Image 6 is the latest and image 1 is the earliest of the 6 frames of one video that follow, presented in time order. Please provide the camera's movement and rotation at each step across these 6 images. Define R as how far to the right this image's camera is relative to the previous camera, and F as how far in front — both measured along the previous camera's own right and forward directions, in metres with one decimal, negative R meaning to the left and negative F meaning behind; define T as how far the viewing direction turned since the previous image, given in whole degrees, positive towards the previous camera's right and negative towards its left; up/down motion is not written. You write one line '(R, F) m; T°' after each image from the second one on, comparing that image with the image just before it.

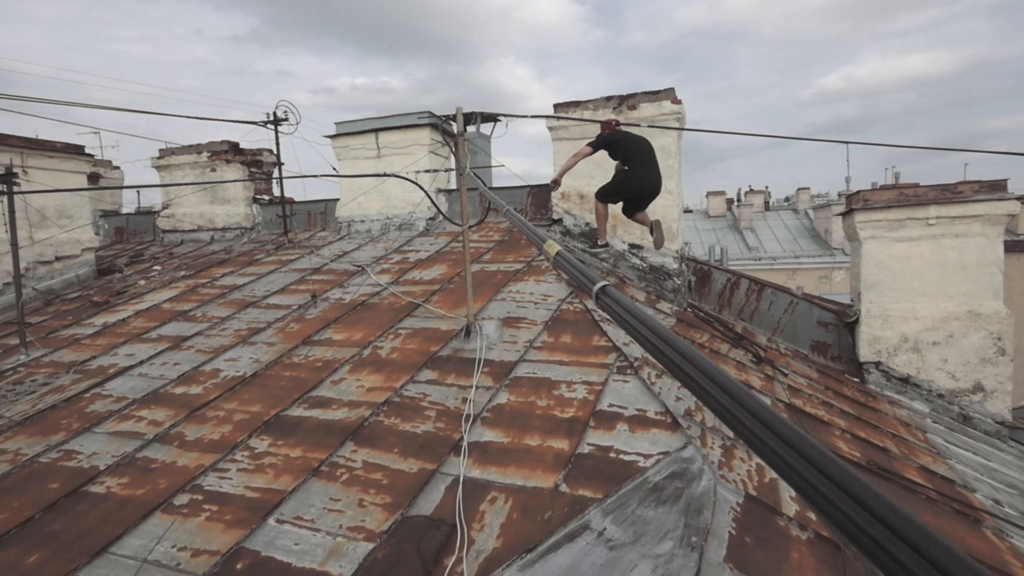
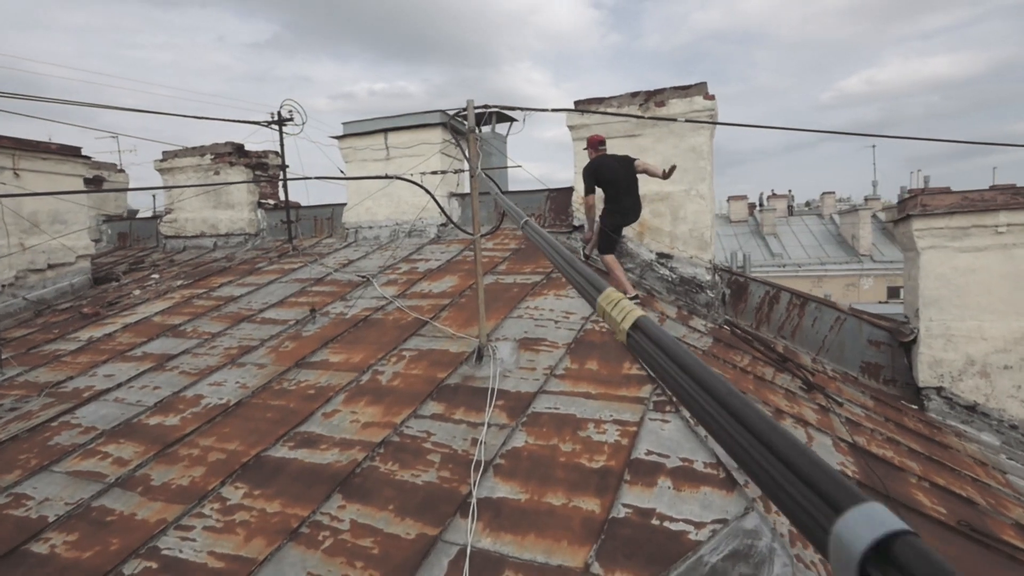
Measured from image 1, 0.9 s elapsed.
(0.0, +0.5) m; -2°
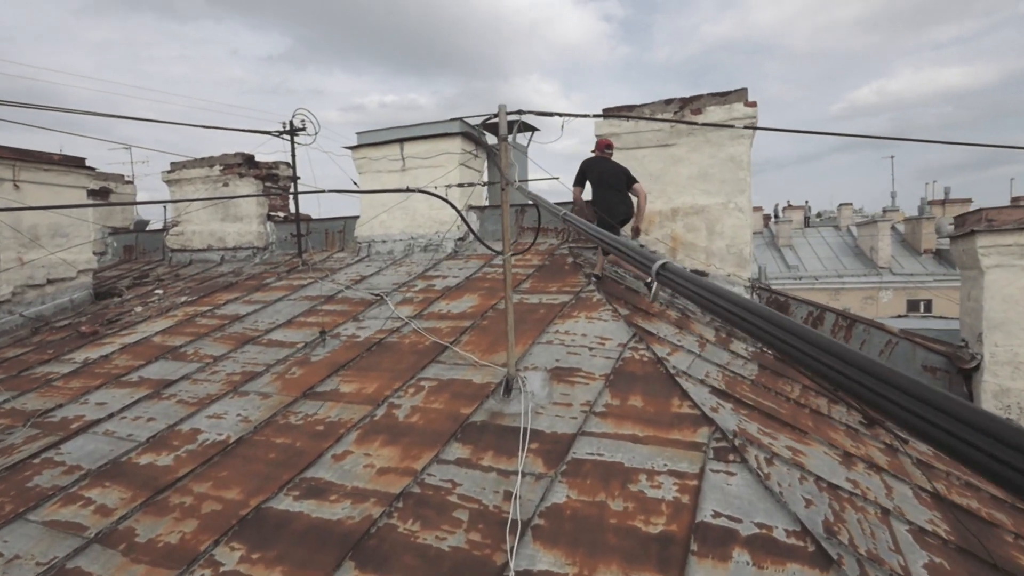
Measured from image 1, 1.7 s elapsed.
(-0.1, +0.4) m; -1°
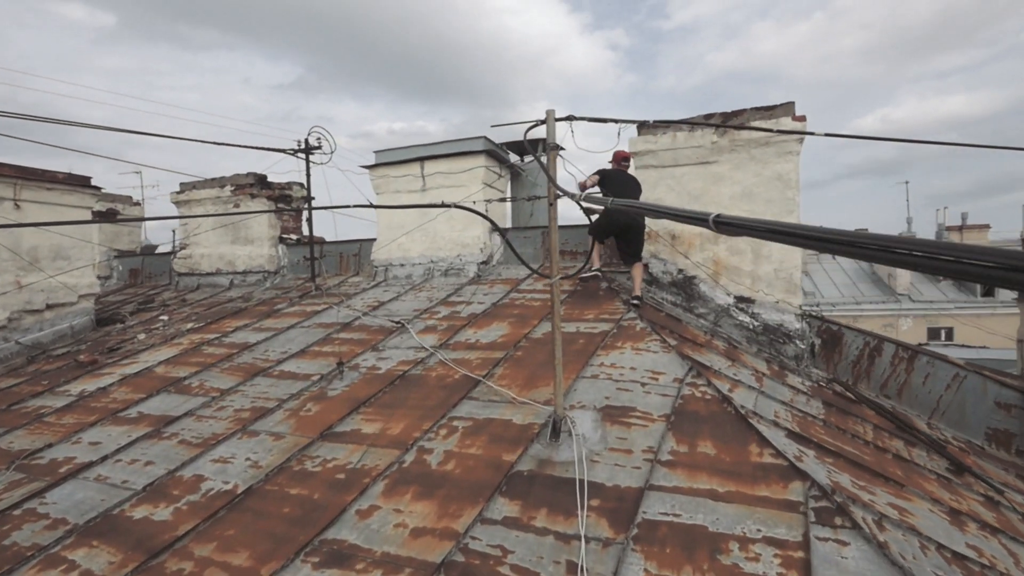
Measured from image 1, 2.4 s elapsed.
(-0.2, +0.4) m; -1°
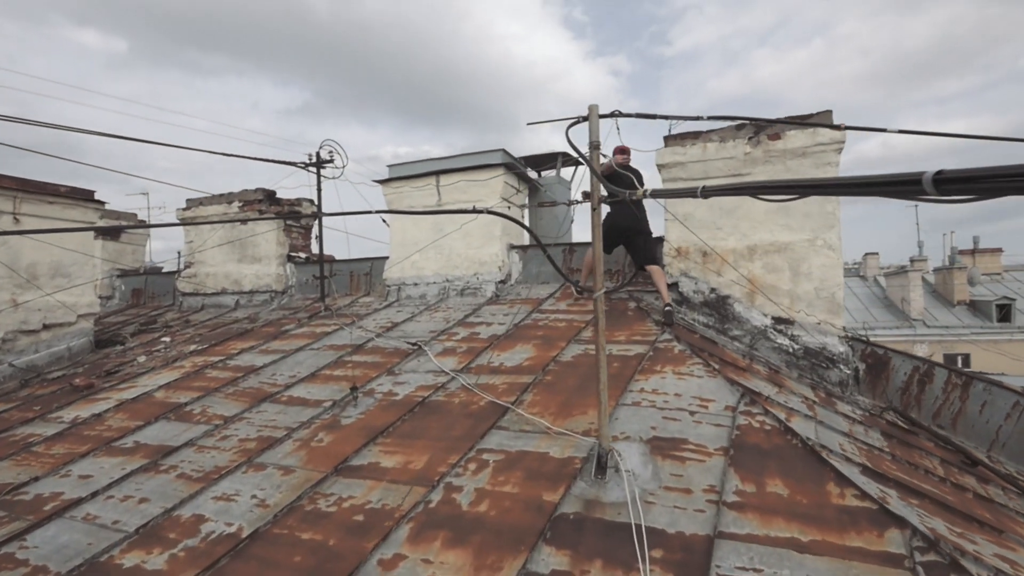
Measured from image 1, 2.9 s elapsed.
(-0.2, +0.3) m; 0°
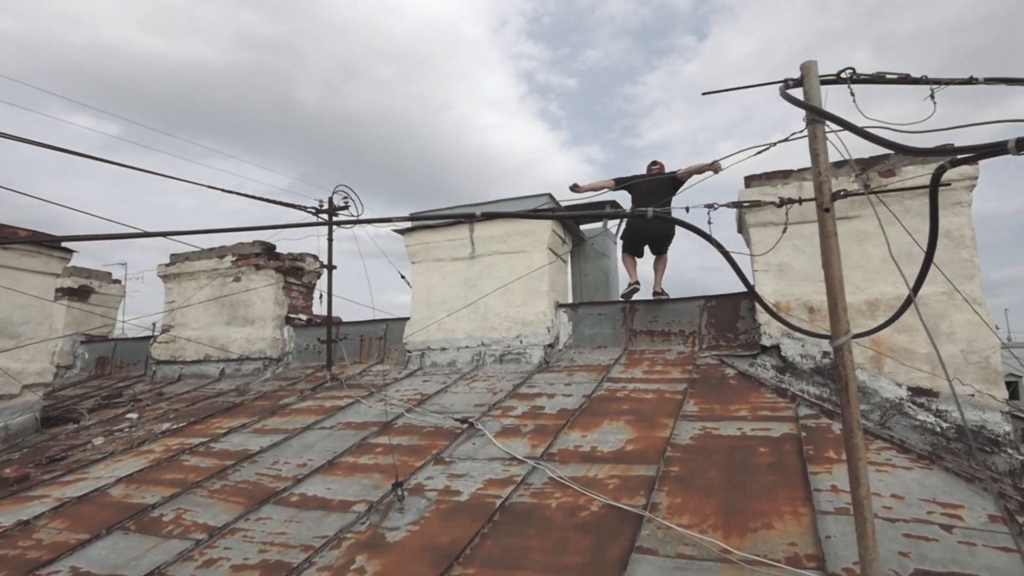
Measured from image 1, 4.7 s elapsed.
(-0.6, +0.9) m; +2°
